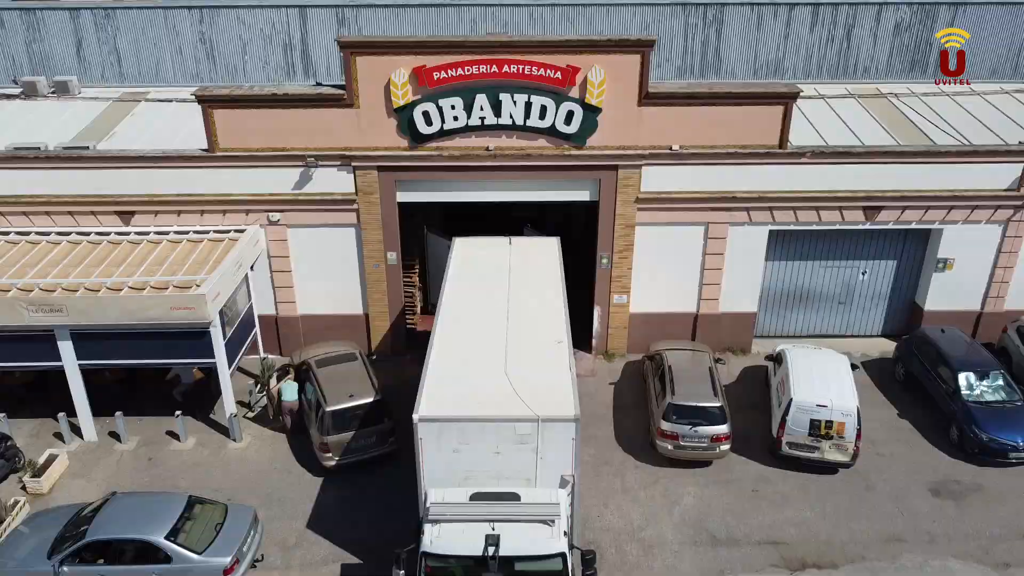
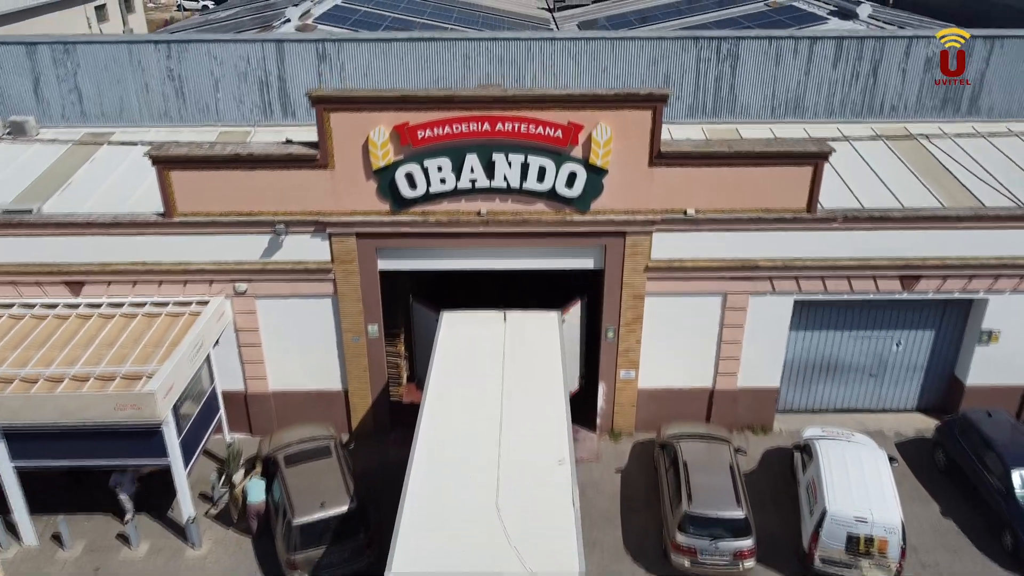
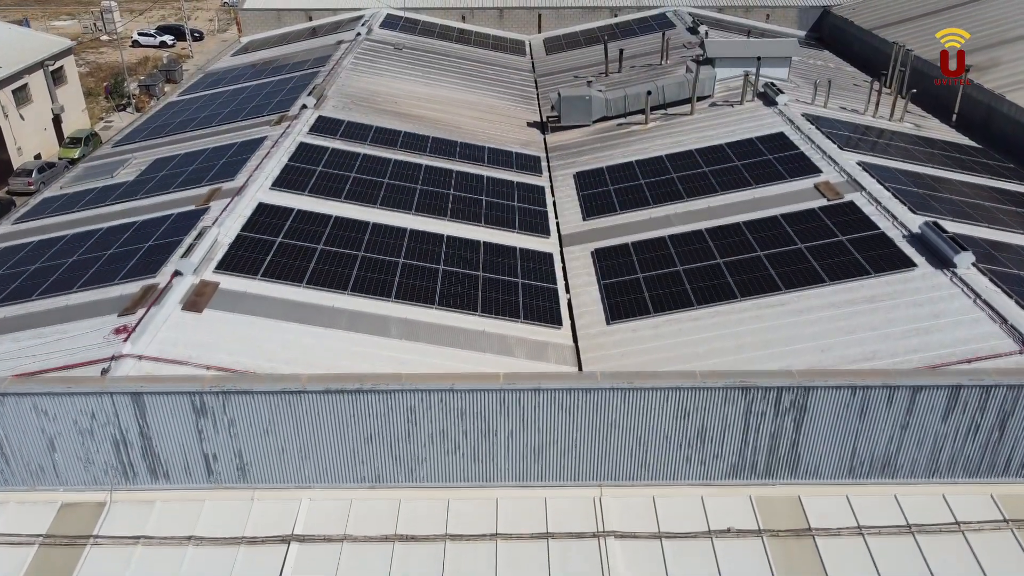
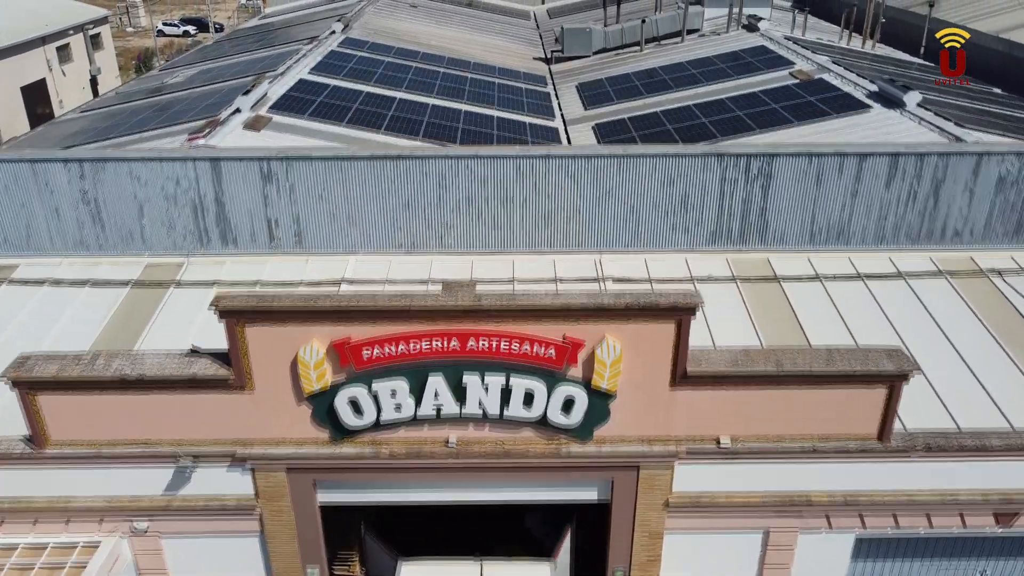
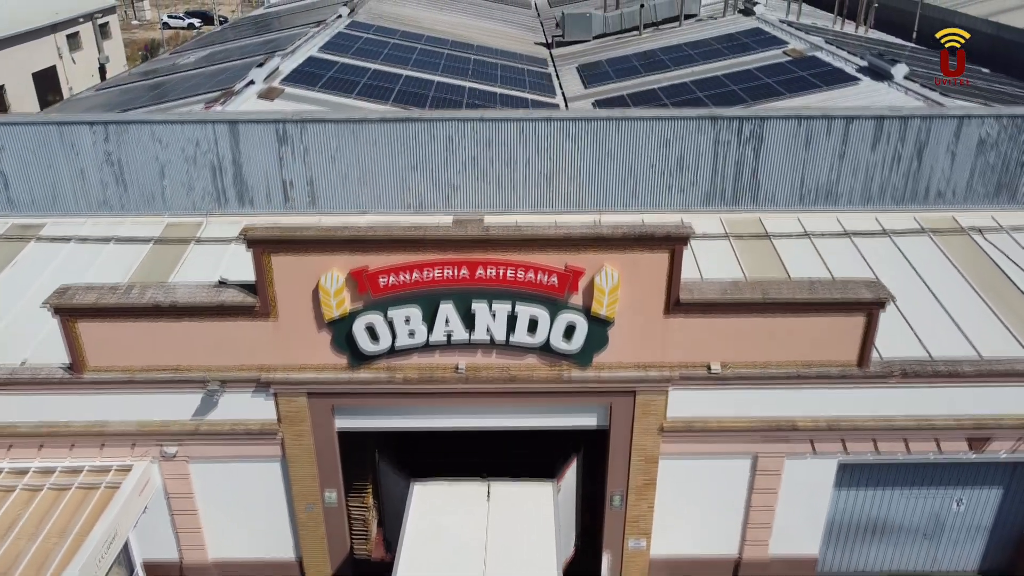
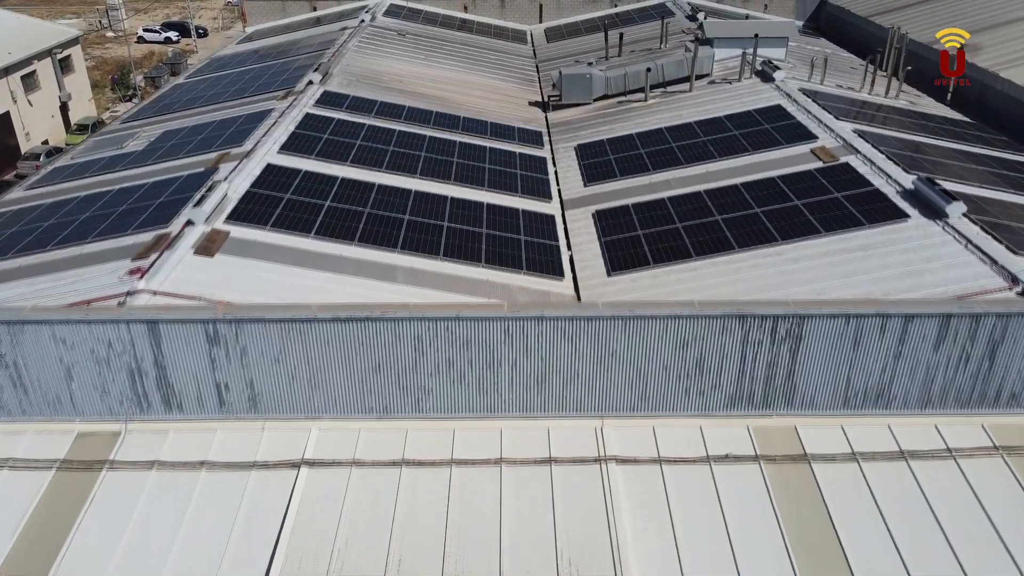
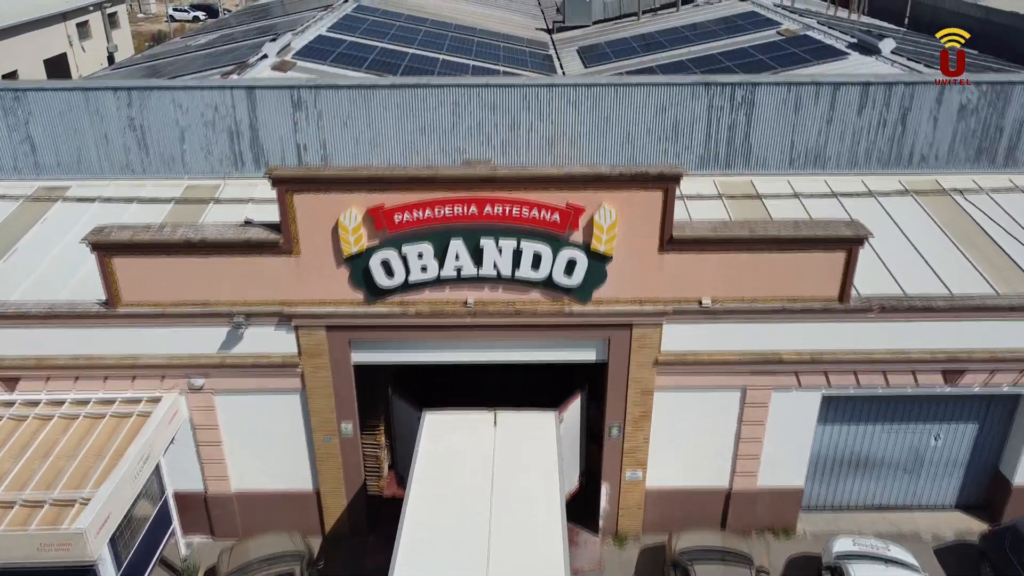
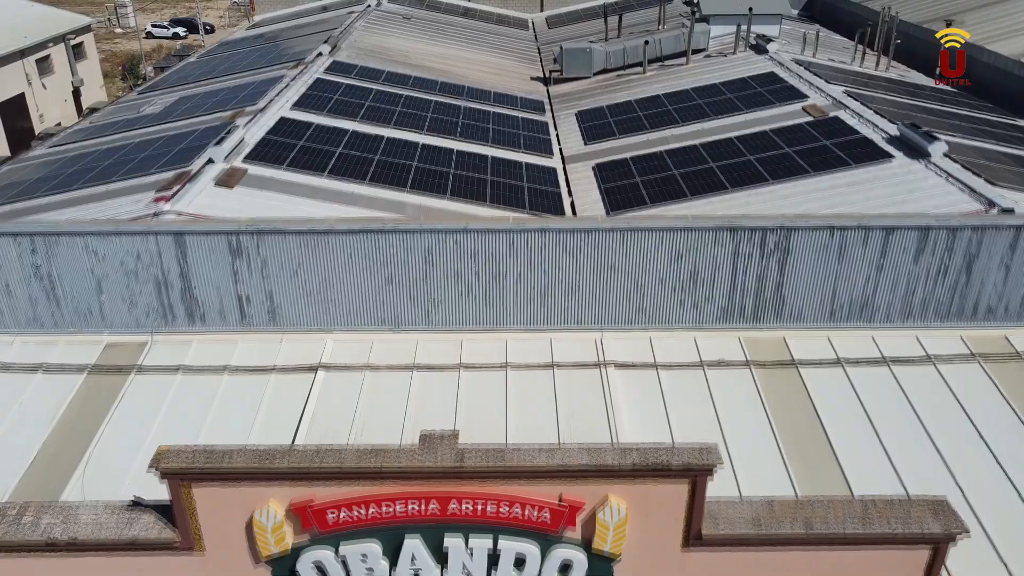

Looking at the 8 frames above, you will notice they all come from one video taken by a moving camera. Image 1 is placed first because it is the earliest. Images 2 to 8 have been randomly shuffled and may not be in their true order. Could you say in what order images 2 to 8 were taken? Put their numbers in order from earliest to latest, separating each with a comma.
2, 7, 5, 4, 8, 6, 3
